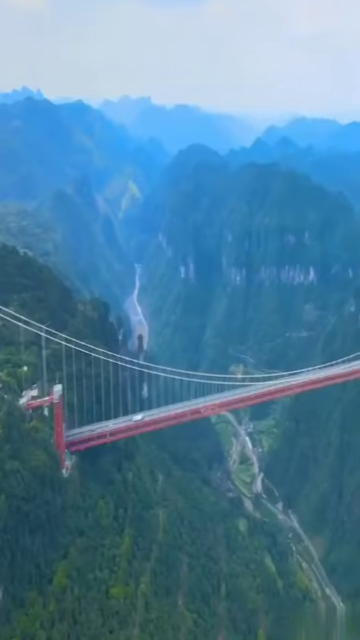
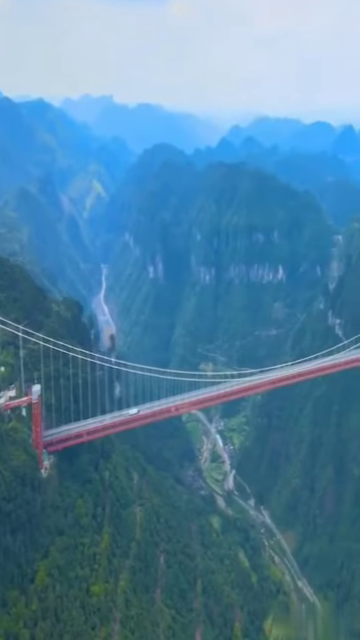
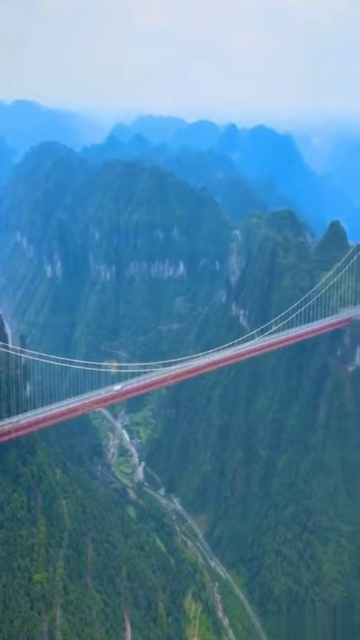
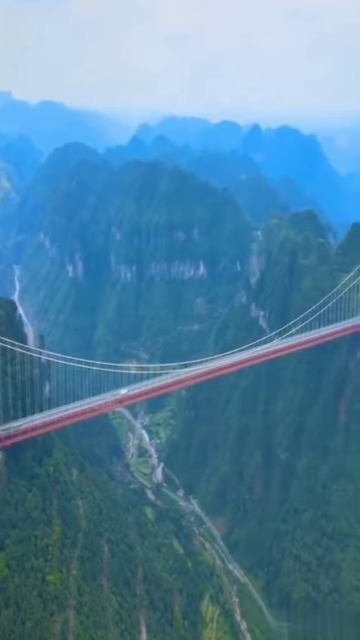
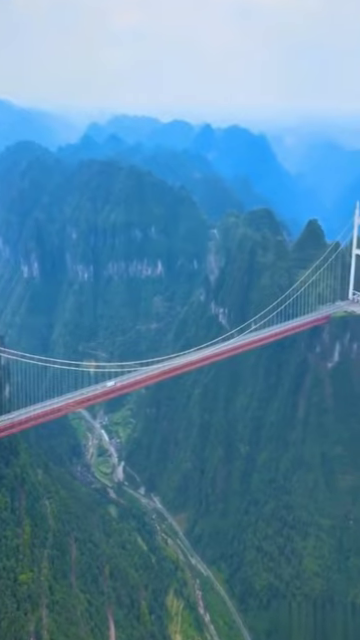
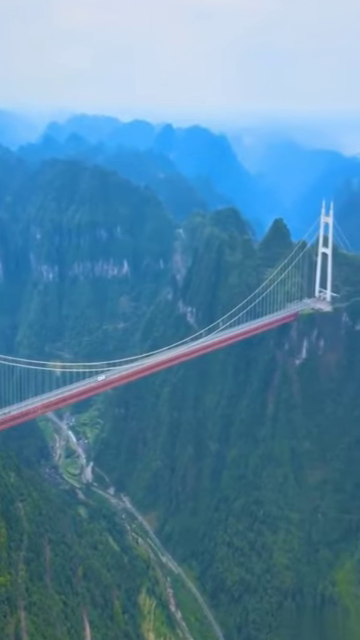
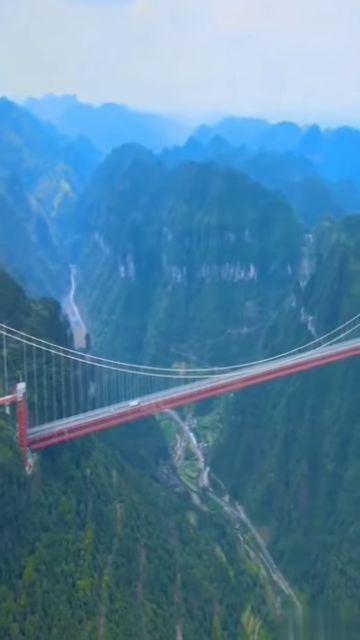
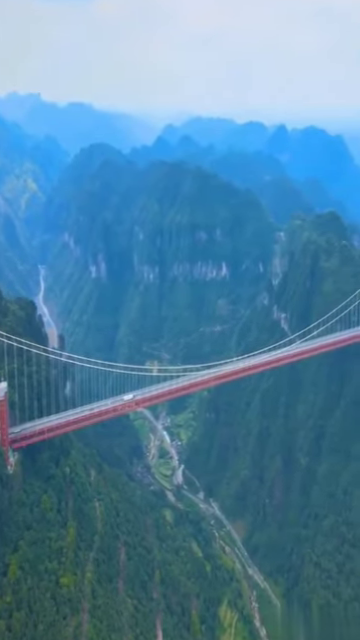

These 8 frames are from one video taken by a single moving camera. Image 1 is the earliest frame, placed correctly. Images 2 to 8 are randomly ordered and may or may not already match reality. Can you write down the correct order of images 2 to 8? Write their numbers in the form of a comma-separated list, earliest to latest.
2, 7, 8, 4, 3, 5, 6
